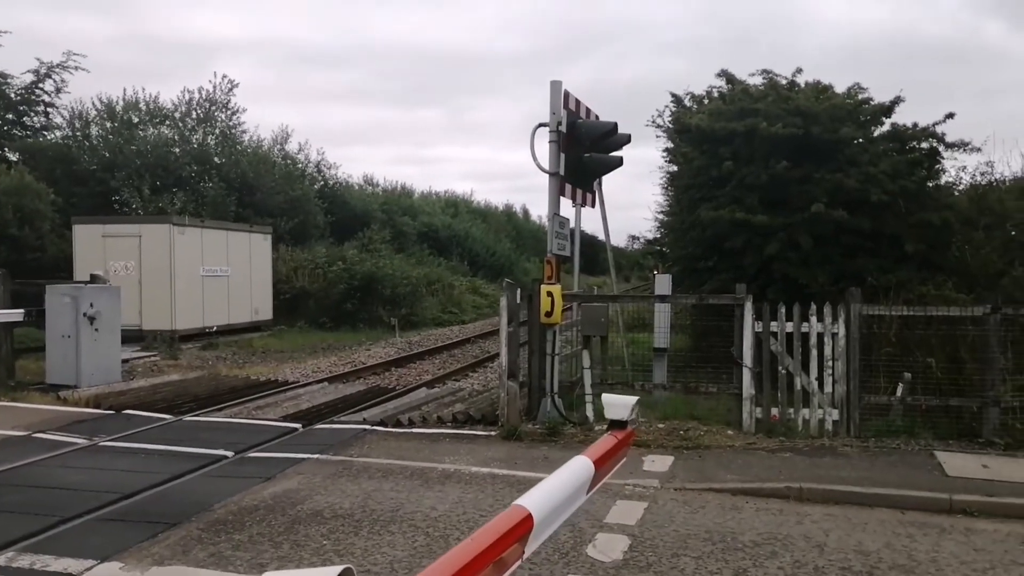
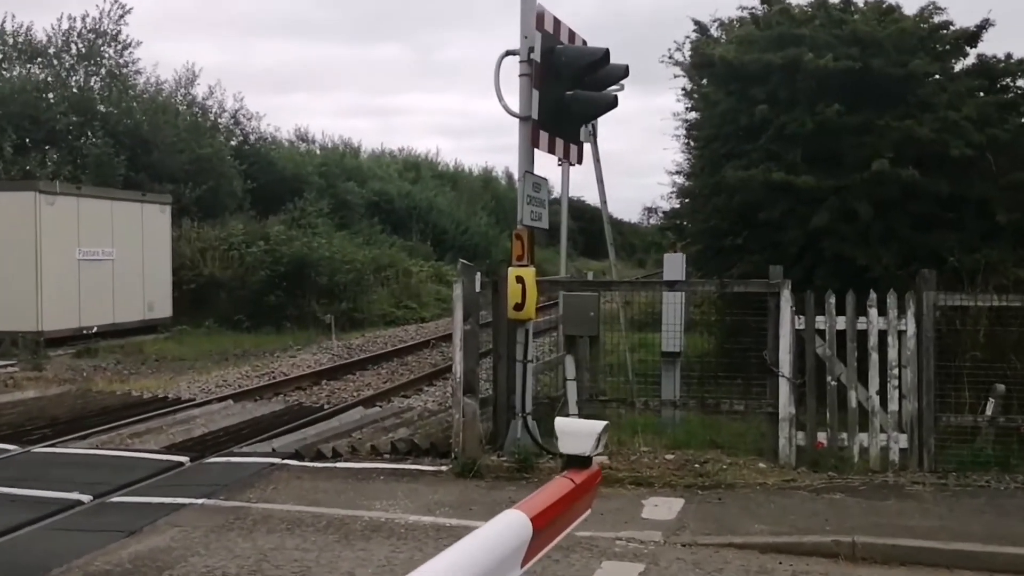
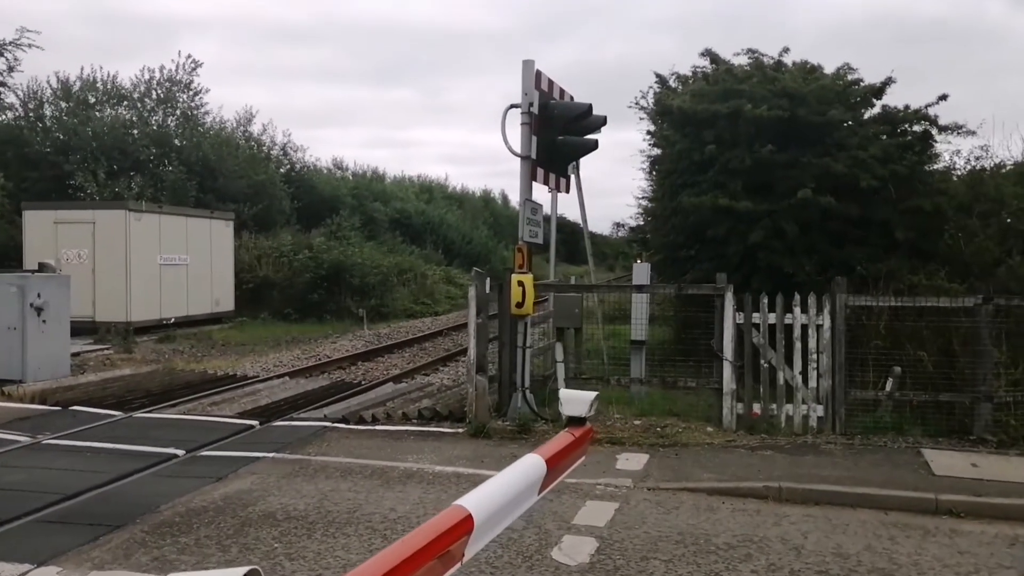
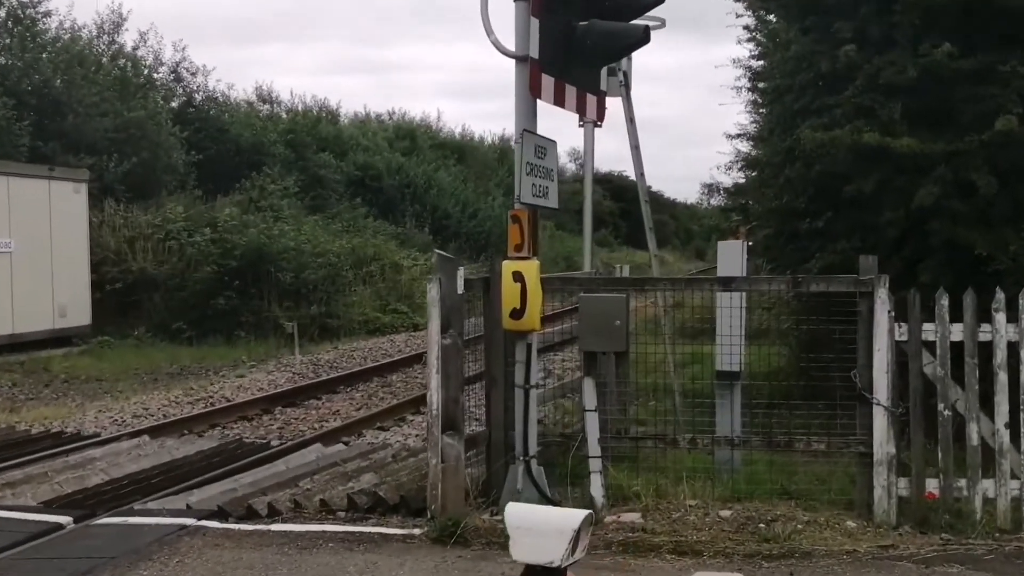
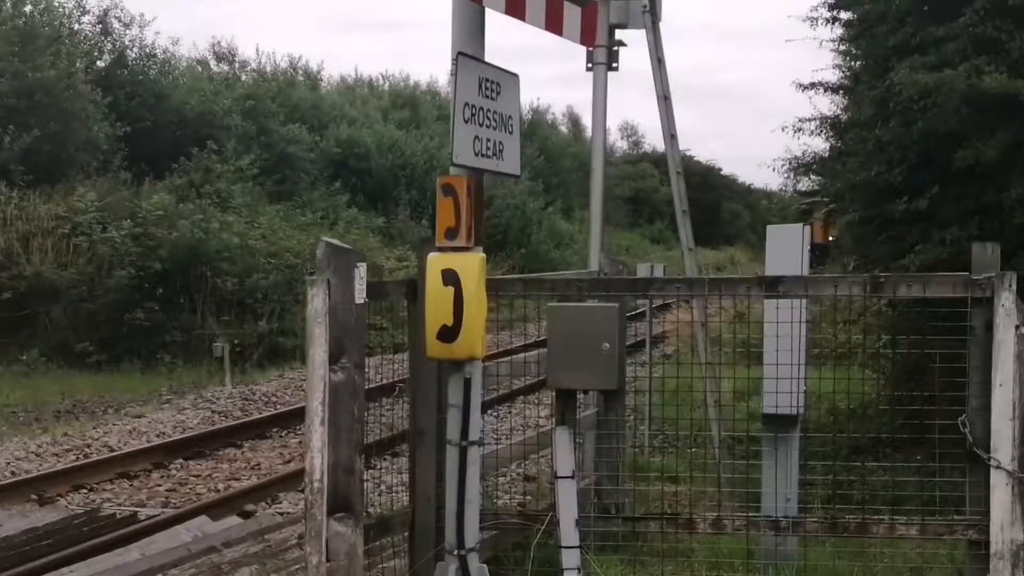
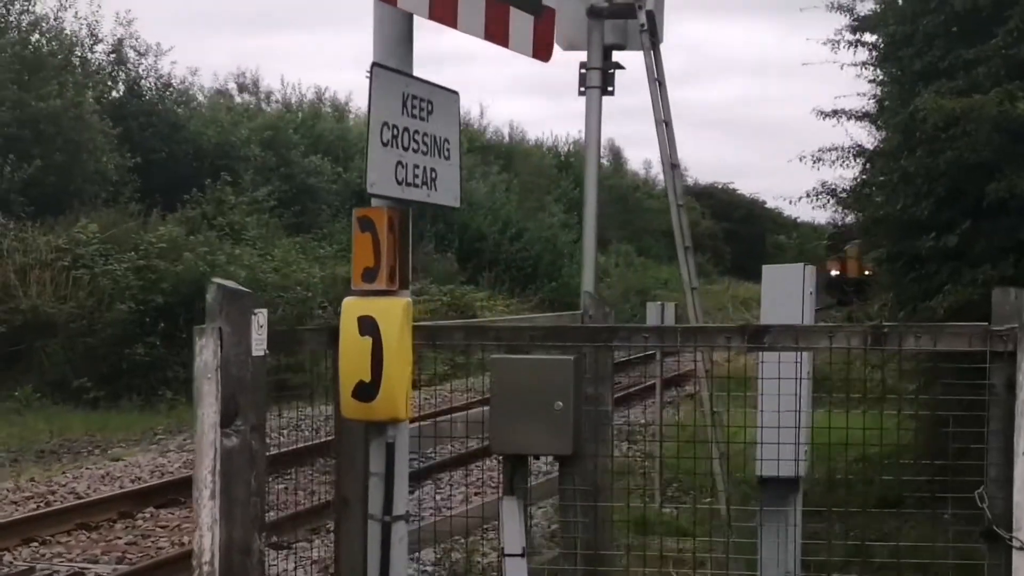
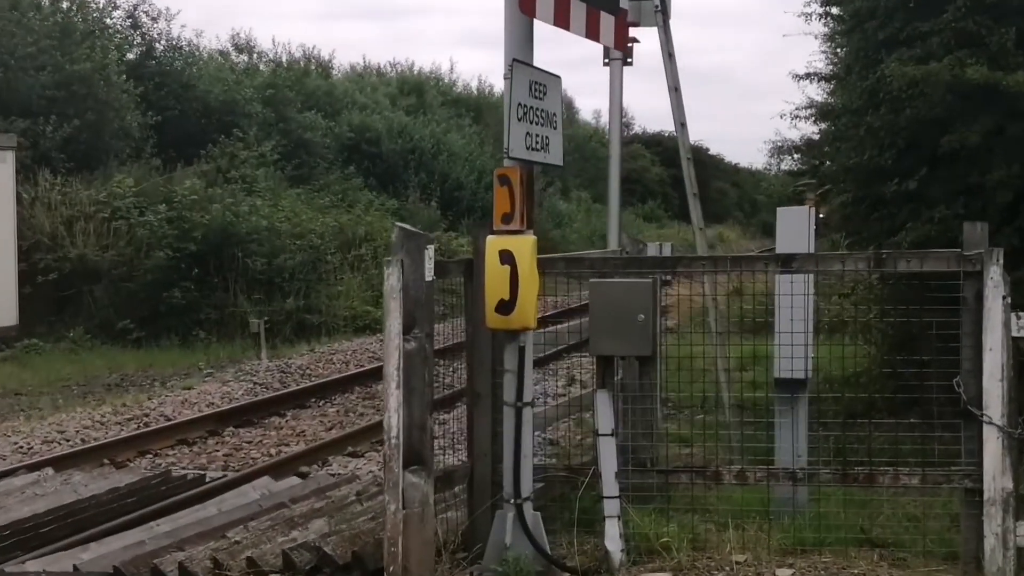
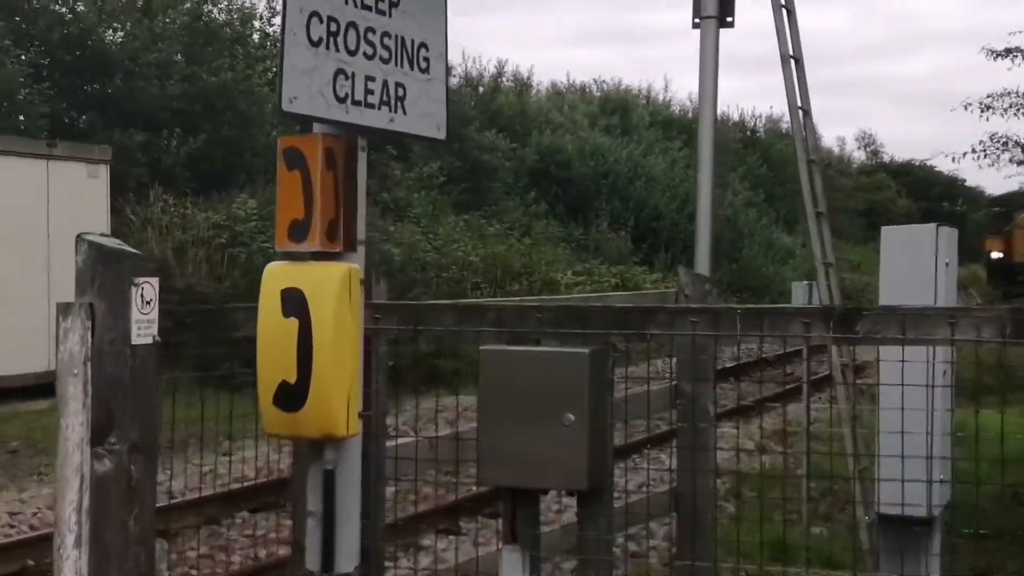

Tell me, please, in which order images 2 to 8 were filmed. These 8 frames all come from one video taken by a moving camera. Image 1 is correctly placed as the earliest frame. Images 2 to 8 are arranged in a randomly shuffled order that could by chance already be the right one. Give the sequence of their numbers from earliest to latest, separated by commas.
3, 2, 4, 7, 5, 6, 8
